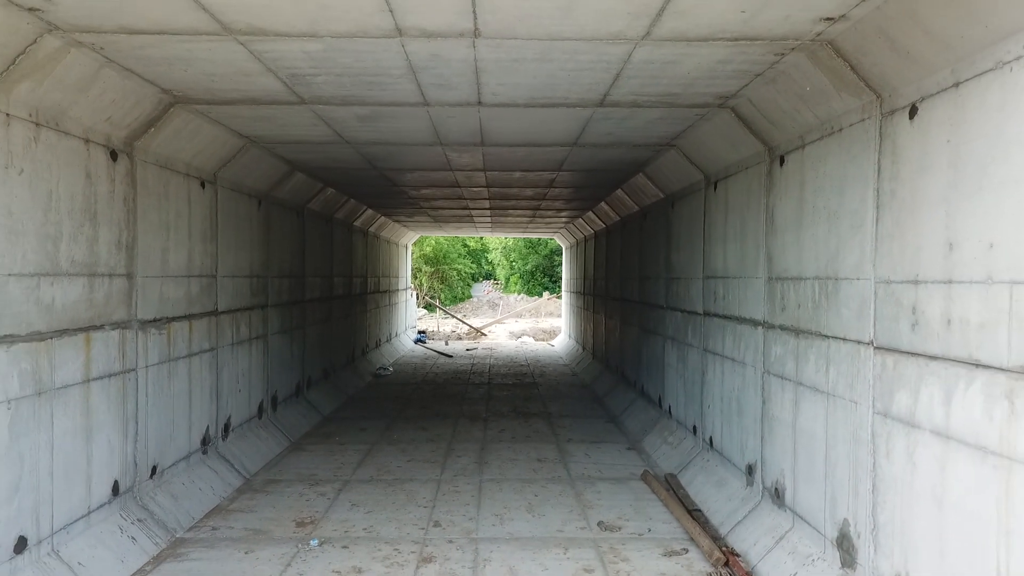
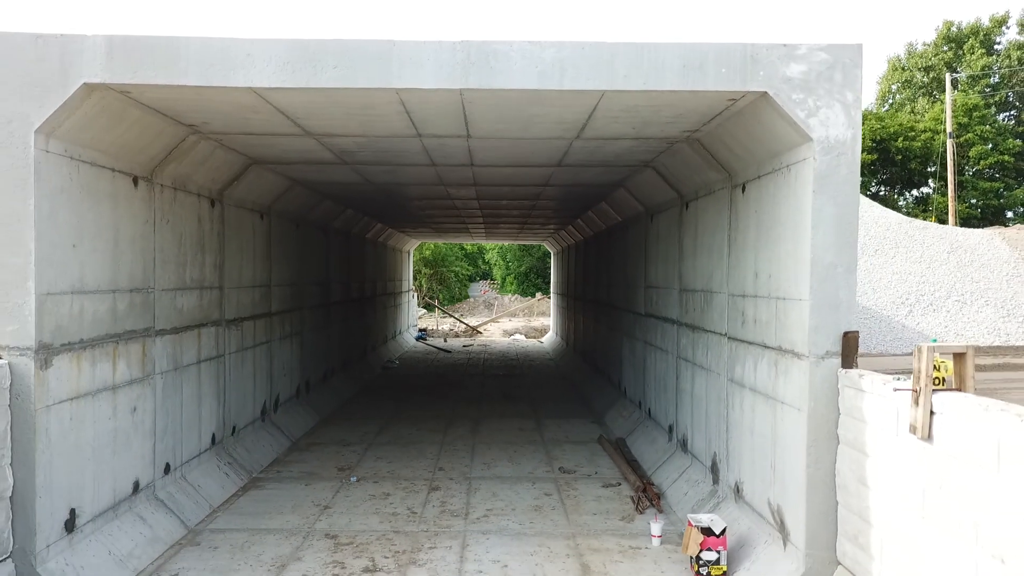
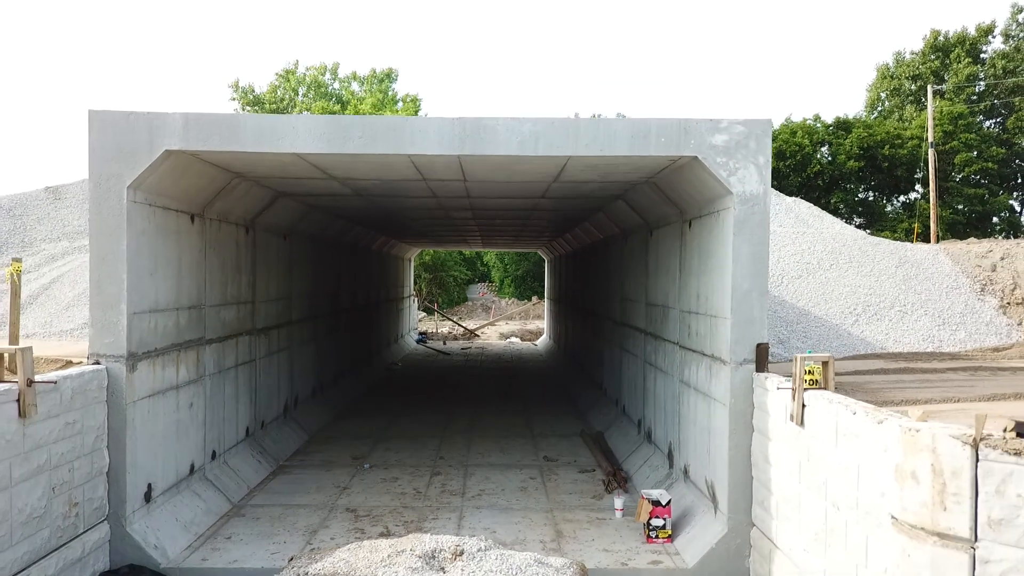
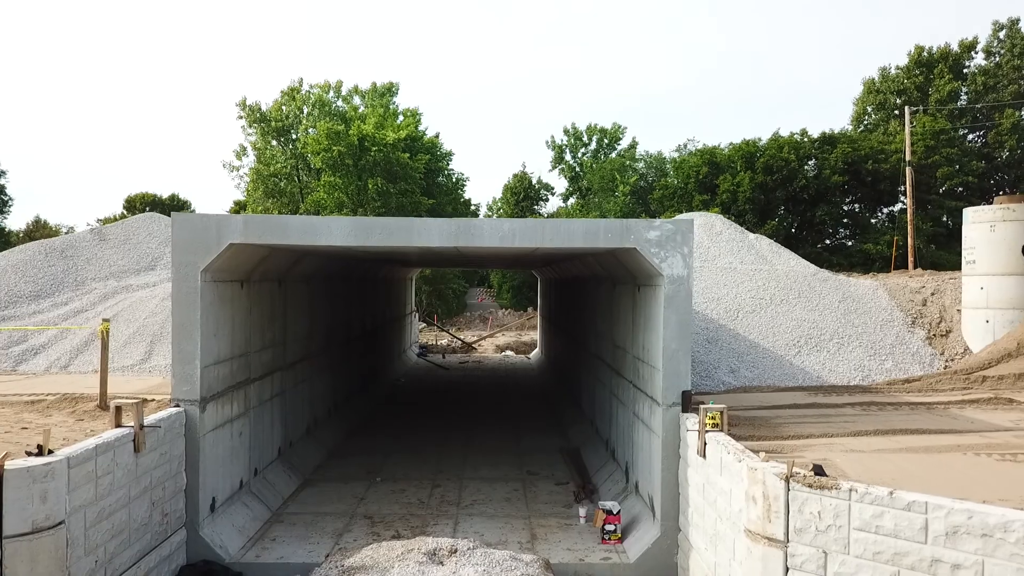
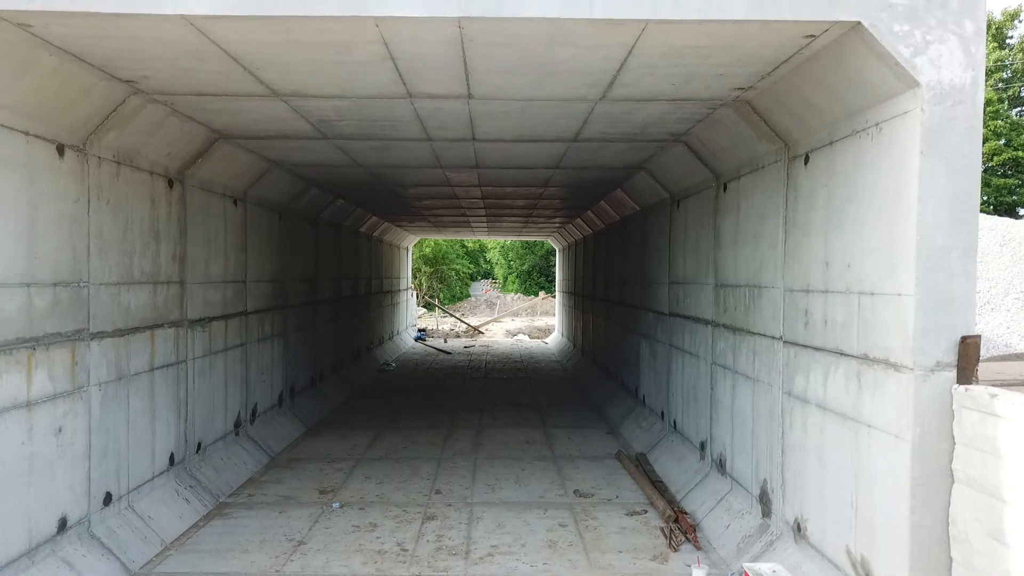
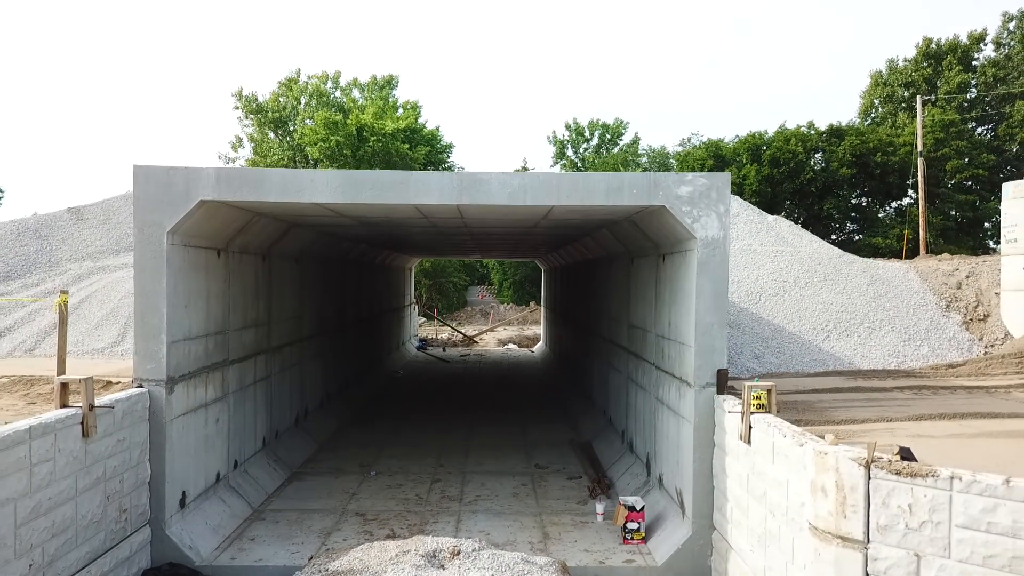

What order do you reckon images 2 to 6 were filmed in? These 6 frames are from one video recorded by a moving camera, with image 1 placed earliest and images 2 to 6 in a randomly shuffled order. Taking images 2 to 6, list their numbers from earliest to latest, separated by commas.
5, 2, 3, 6, 4
